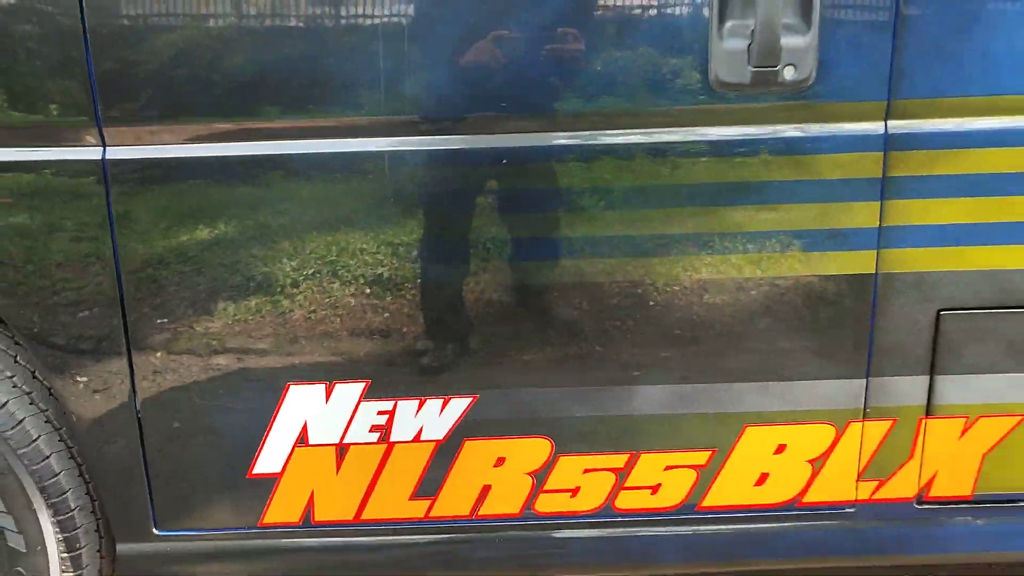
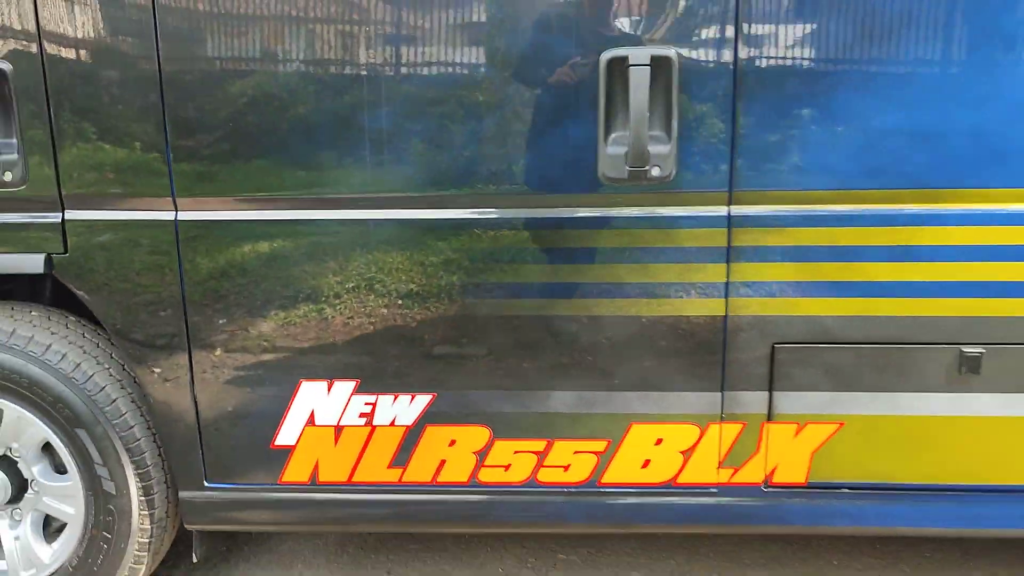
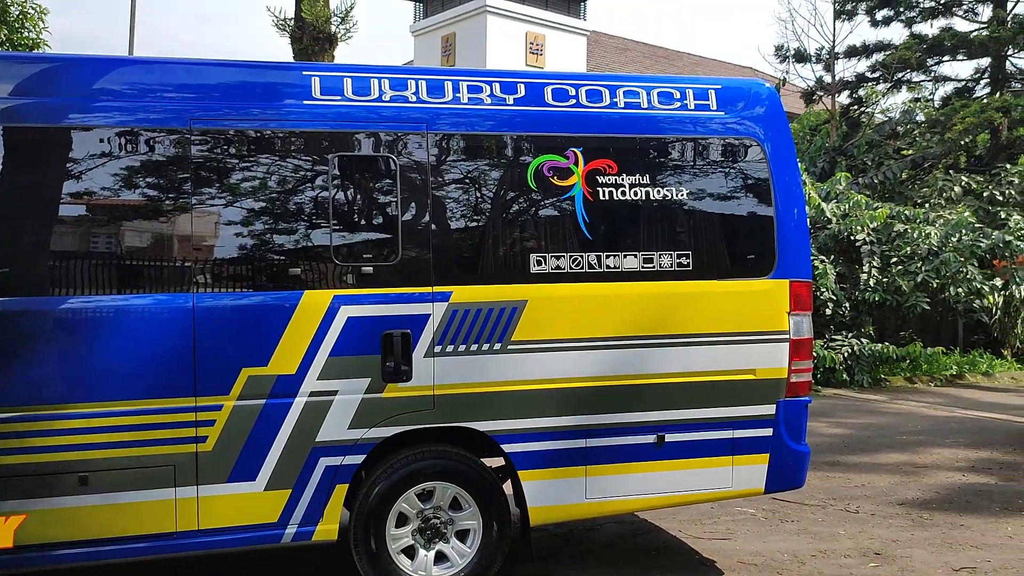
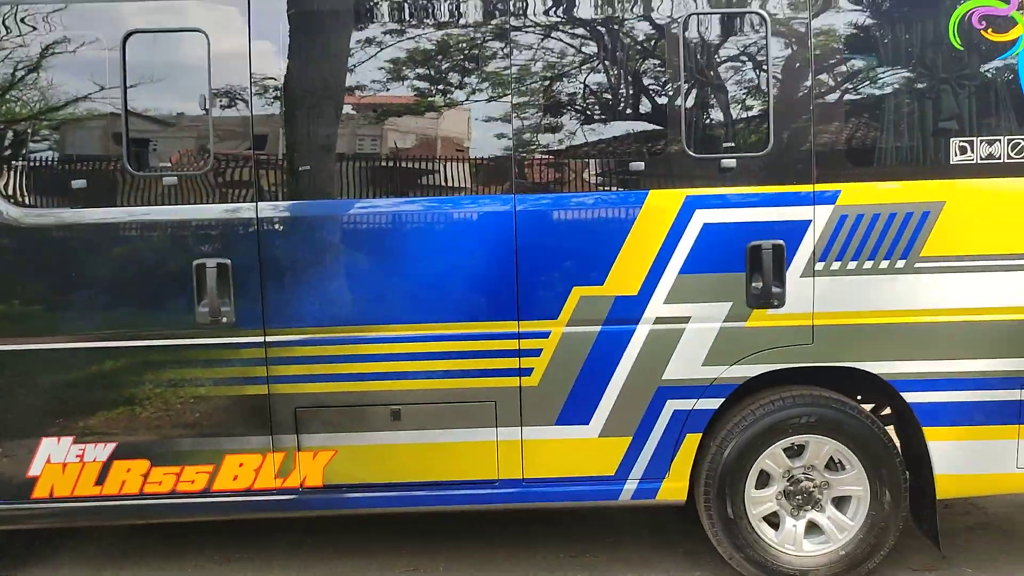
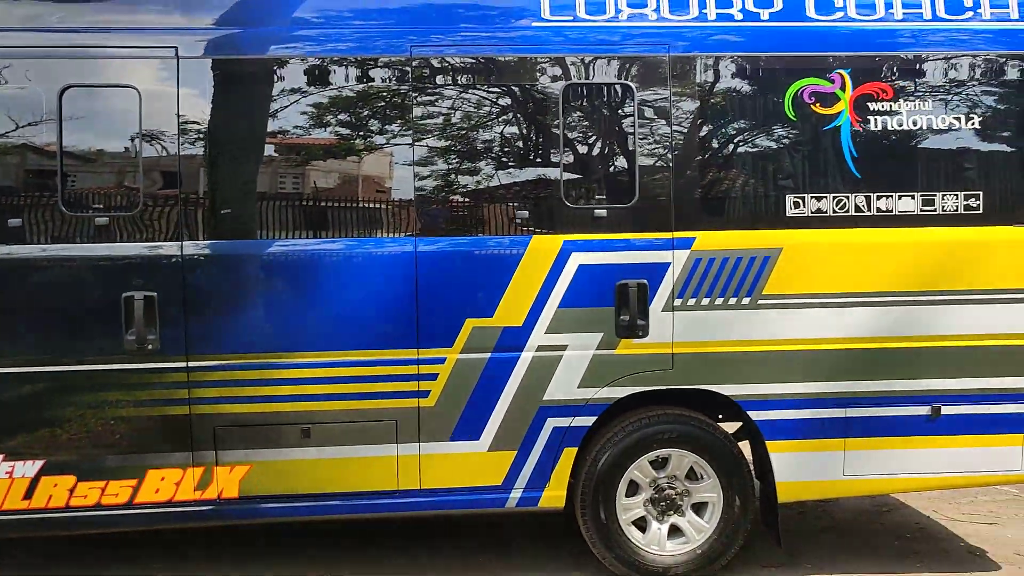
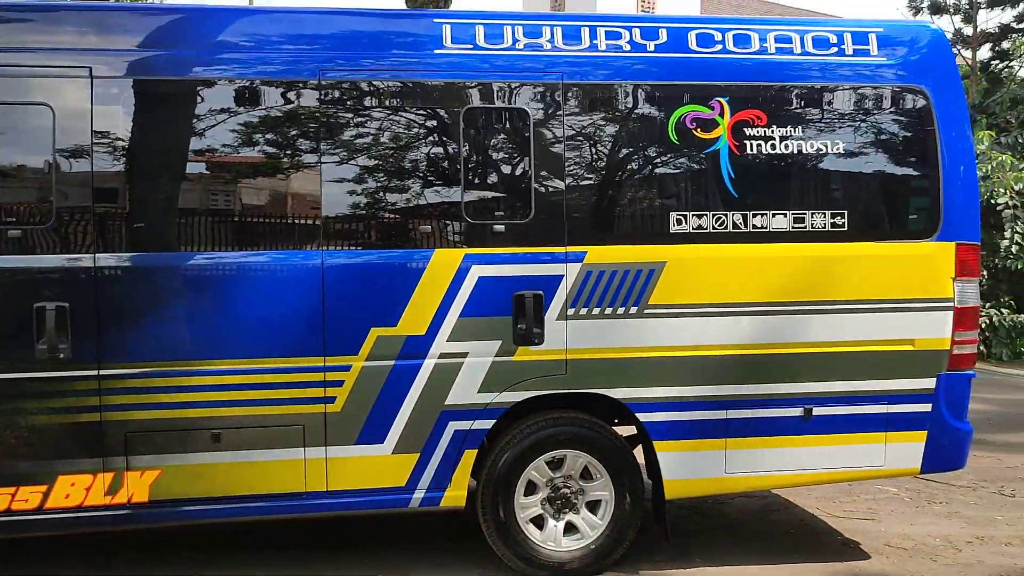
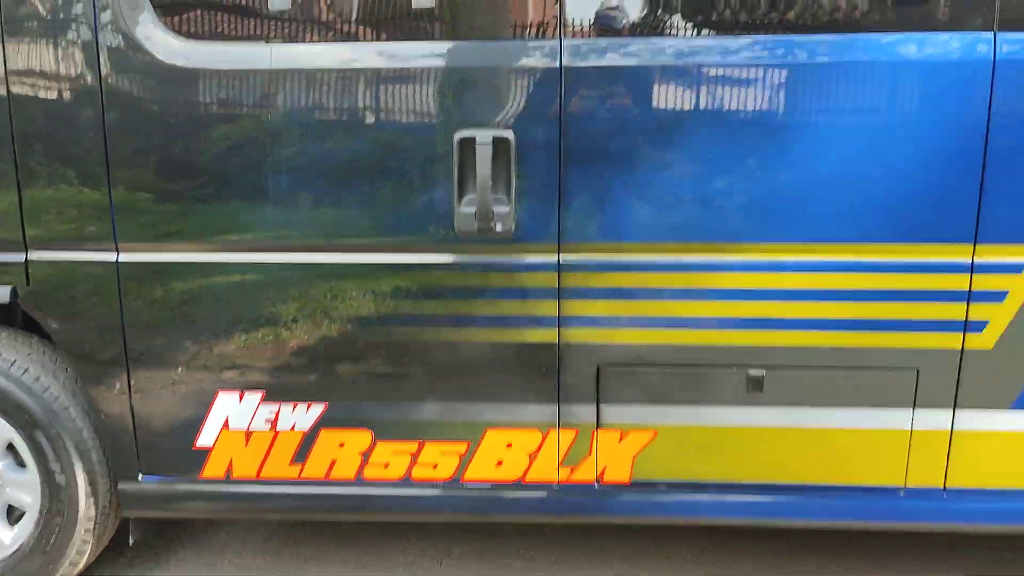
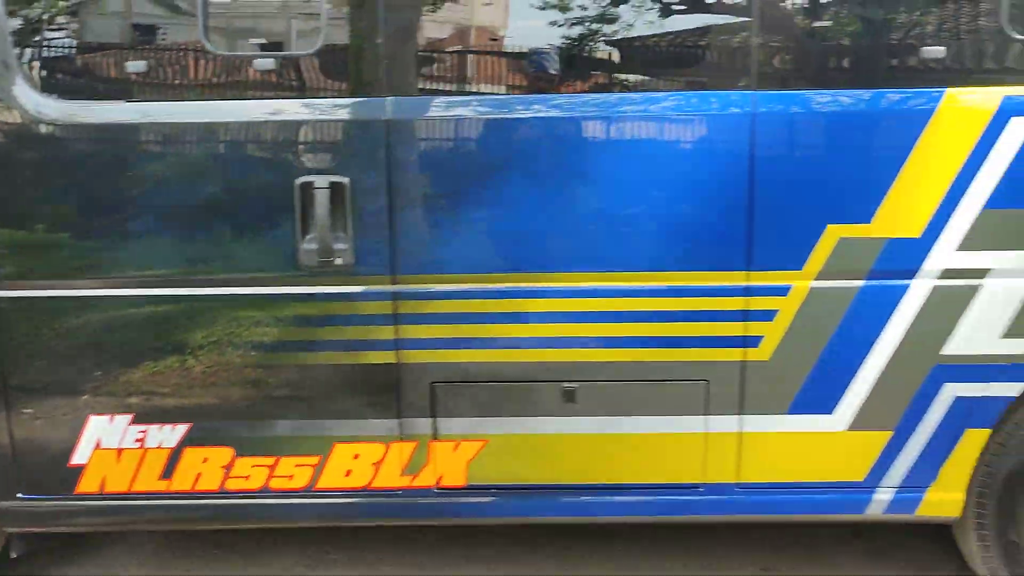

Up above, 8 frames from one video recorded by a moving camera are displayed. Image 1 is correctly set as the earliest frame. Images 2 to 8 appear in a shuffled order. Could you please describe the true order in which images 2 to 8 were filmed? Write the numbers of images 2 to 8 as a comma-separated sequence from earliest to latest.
2, 7, 8, 4, 5, 6, 3
